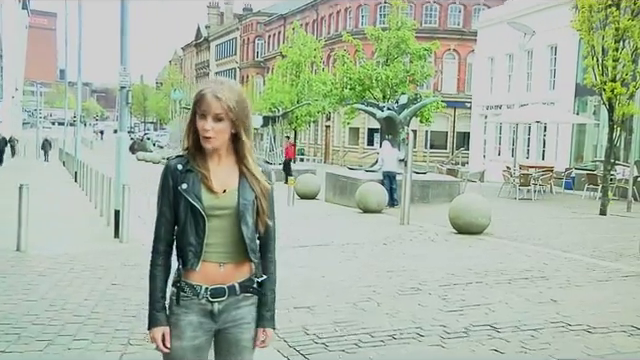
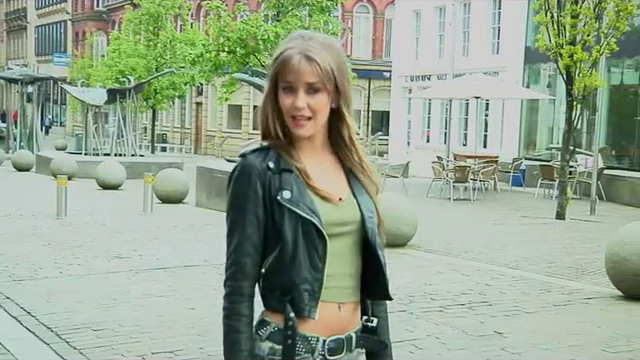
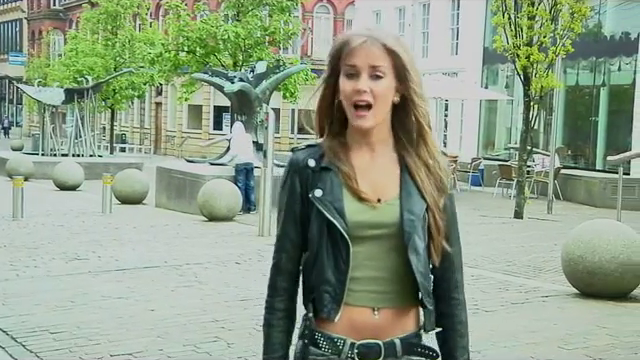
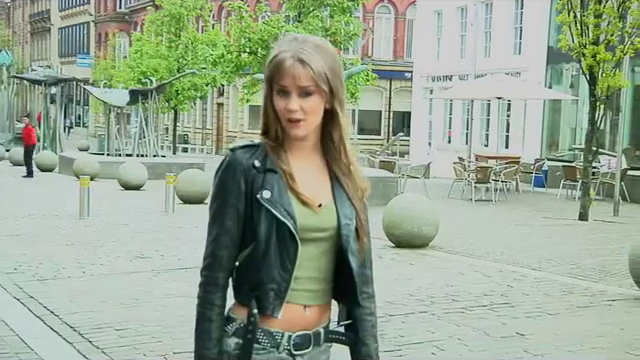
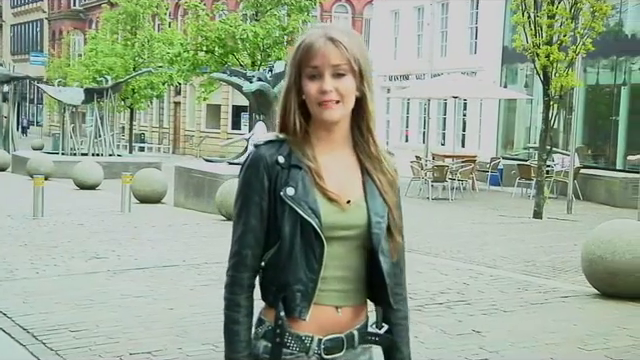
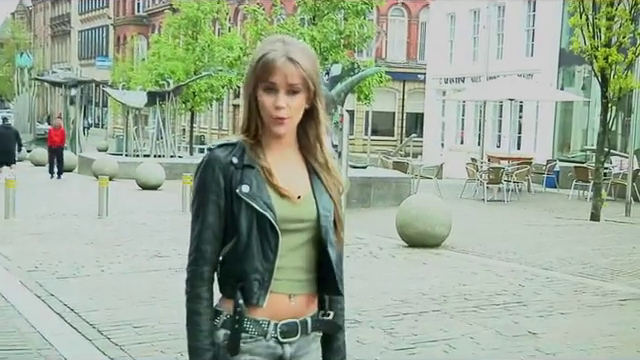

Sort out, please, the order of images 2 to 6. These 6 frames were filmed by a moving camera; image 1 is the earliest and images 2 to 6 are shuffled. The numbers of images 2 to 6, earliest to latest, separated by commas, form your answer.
6, 4, 2, 5, 3
